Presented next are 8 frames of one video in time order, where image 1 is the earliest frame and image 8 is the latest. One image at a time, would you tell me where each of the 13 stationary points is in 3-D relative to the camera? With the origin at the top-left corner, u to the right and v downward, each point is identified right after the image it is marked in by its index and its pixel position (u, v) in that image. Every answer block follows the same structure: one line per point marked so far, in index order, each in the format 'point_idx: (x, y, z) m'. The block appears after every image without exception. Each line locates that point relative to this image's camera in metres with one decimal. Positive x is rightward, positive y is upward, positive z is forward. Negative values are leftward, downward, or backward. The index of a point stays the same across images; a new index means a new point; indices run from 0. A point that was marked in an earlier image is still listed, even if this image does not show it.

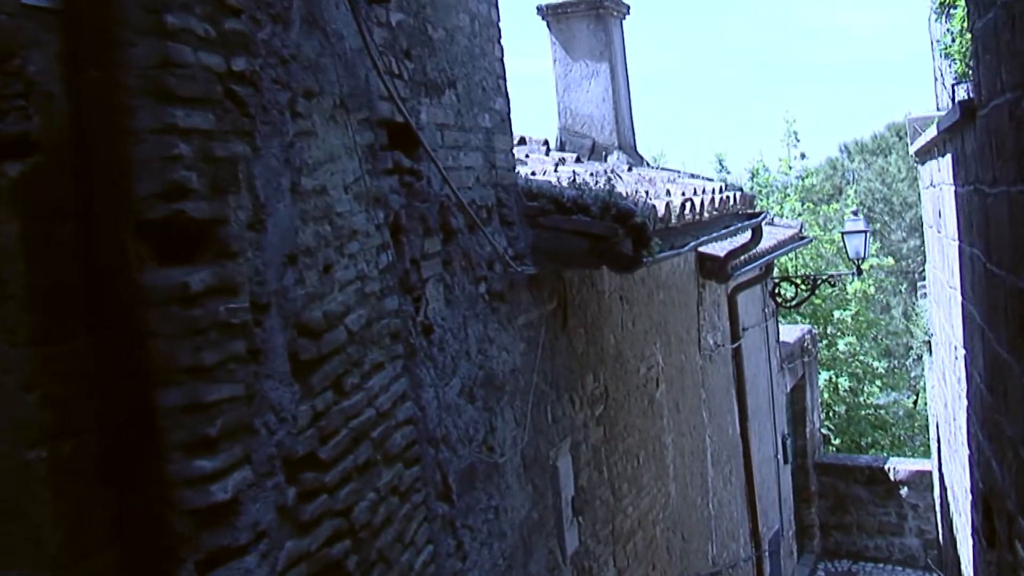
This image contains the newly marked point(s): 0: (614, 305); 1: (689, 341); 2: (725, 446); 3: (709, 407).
0: (+0.3, 0.0, +4.1) m
1: (+0.6, -0.2, +5.5) m
2: (+0.8, -0.6, +6.3) m
3: (+0.7, -0.4, +6.0) m
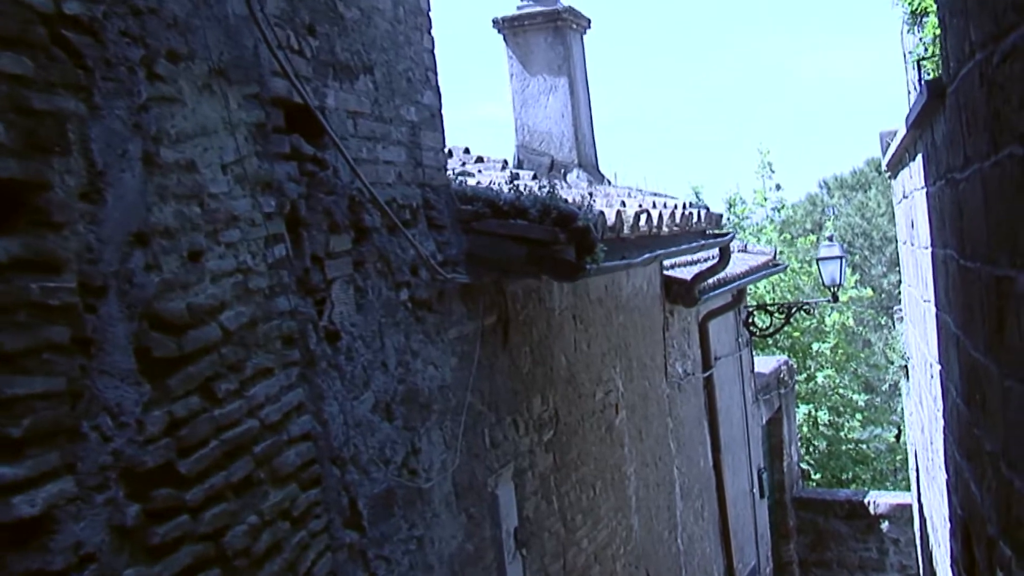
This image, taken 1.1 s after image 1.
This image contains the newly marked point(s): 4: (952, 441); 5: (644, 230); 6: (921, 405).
0: (+0.1, -0.1, +3.9) m
1: (+0.5, -0.3, +5.2) m
2: (+0.7, -0.7, +6.0) m
3: (+0.6, -0.5, +5.7) m
4: (+0.8, -0.3, +3.1) m
5: (+0.3, +0.1, +3.9) m
6: (+1.1, -0.3, +4.4) m
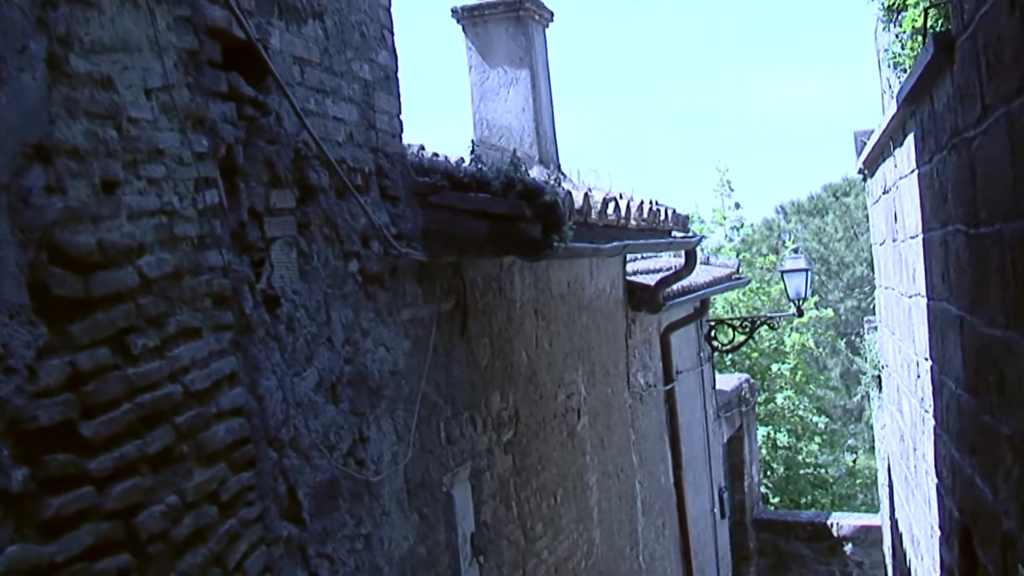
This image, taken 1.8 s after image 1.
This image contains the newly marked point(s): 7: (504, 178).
0: (0.0, -0.1, +3.6) m
1: (+0.3, -0.3, +4.9) m
2: (+0.5, -0.7, +5.8) m
3: (+0.4, -0.5, +5.4) m
4: (+0.8, -0.3, +2.9) m
5: (+0.2, +0.2, +3.6) m
6: (+1.0, -0.3, +4.2) m
7: (0.0, +0.2, +2.8) m
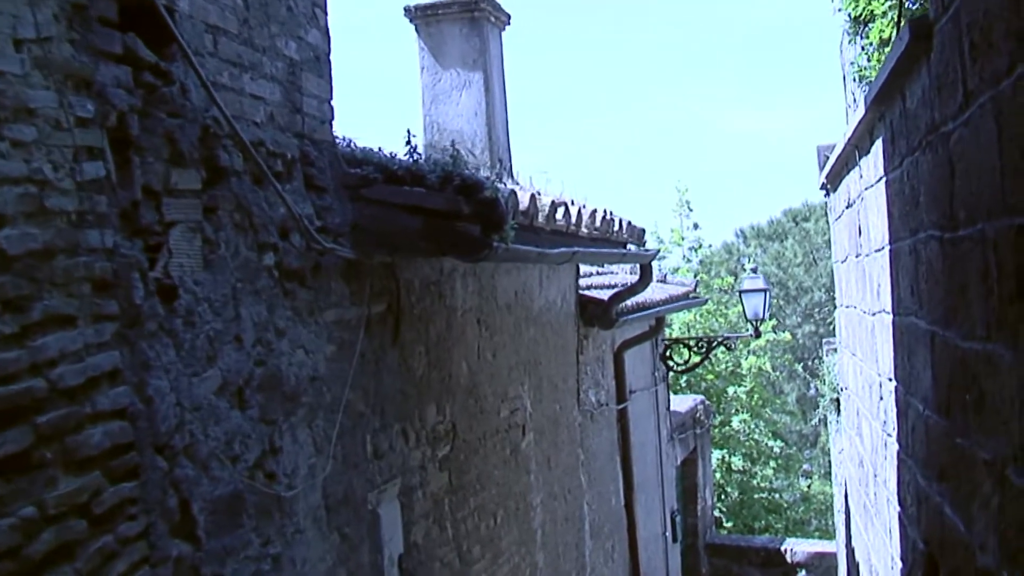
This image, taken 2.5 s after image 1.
0: (-0.1, -0.1, +3.4) m
1: (+0.2, -0.3, +4.7) m
2: (+0.3, -0.8, +5.6) m
3: (+0.2, -0.6, +5.2) m
4: (+0.7, -0.3, +2.7) m
5: (+0.1, +0.1, +3.4) m
6: (+0.9, -0.4, +4.0) m
7: (-0.1, +0.2, +2.5) m
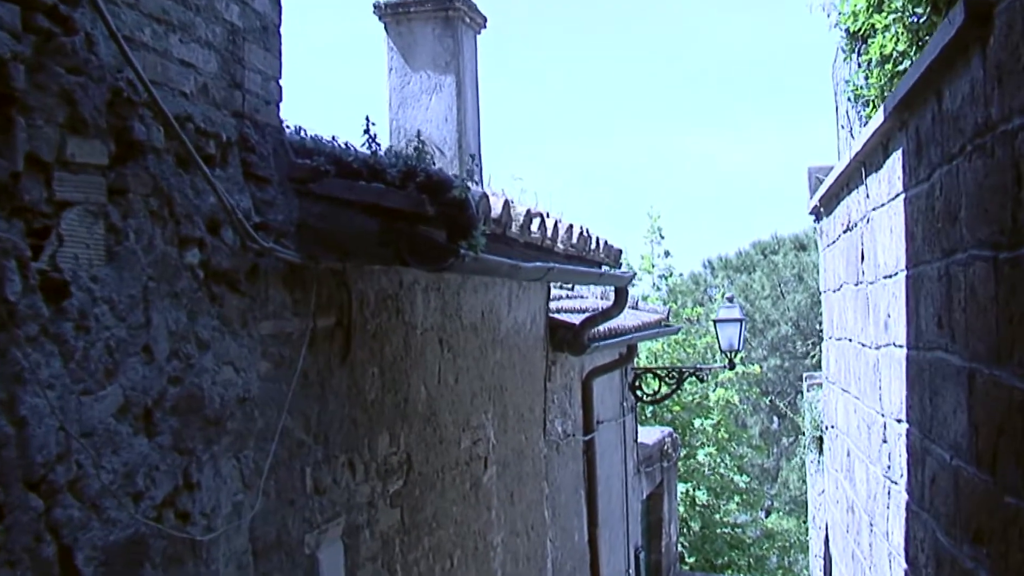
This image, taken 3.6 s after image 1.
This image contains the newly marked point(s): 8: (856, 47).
0: (-0.2, -0.1, +3.1) m
1: (+0.1, -0.4, +4.4) m
2: (+0.2, -0.9, +5.2) m
3: (+0.1, -0.7, +4.9) m
4: (+0.6, -0.3, +2.3) m
5: (0.0, +0.1, +3.1) m
6: (+0.8, -0.4, +3.6) m
7: (-0.1, +0.2, +2.2) m
8: (+1.0, +0.7, +4.7) m
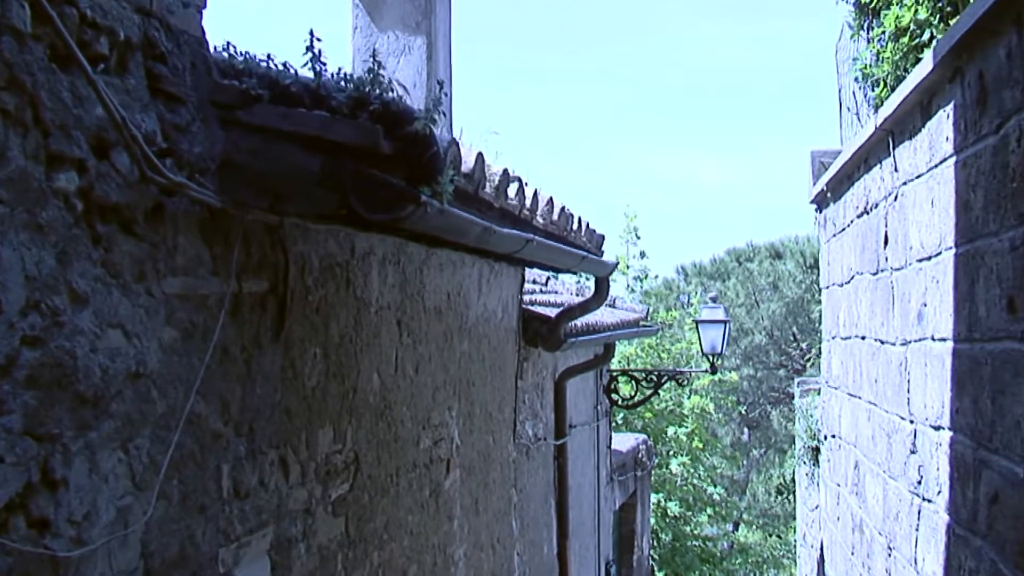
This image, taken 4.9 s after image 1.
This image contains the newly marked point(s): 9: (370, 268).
0: (-0.2, -0.1, +2.6) m
1: (0.0, -0.3, +4.0) m
2: (+0.1, -0.8, +4.8) m
3: (0.0, -0.6, +4.4) m
4: (+0.6, -0.3, +1.9) m
5: (0.0, +0.1, +2.7) m
6: (+0.7, -0.4, +3.2) m
7: (-0.2, +0.2, +1.8) m
8: (+0.9, +0.7, +4.3) m
9: (-0.2, 0.0, +2.5) m
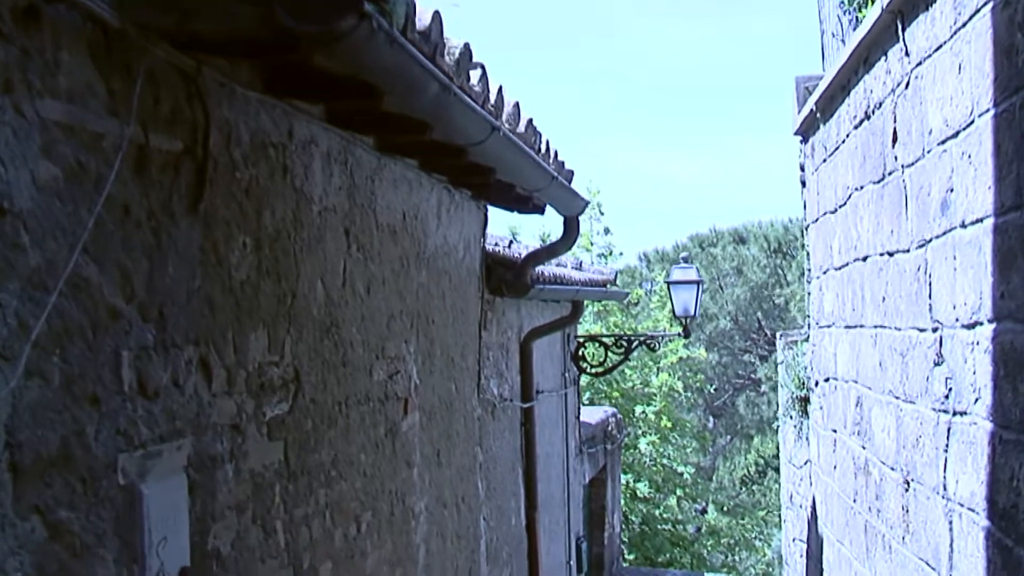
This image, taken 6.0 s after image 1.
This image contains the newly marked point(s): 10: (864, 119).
0: (-0.3, +0.1, +2.3) m
1: (-0.1, -0.2, +3.6) m
2: (0.0, -0.7, +4.4) m
3: (-0.1, -0.5, +4.1) m
4: (+0.5, -0.2, +1.6) m
5: (0.0, +0.3, +2.3) m
6: (+0.6, -0.3, +2.9) m
7: (-0.2, +0.4, +1.4) m
8: (+0.8, +0.9, +3.9) m
9: (-0.3, +0.2, +2.2) m
10: (+0.6, +0.3, +2.9) m
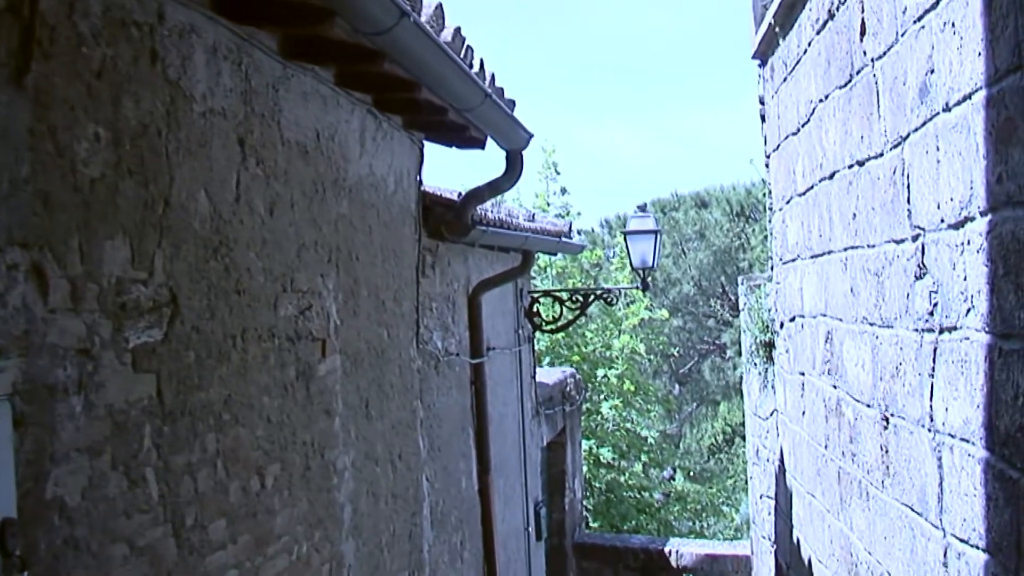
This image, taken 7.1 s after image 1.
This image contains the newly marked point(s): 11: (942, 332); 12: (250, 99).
0: (-0.4, +0.2, +2.0) m
1: (-0.2, -0.1, +3.3) m
2: (-0.2, -0.6, +4.1) m
3: (-0.2, -0.3, +3.8) m
4: (+0.5, 0.0, +1.3) m
5: (-0.2, +0.4, +2.0) m
6: (+0.5, -0.1, +2.6) m
7: (-0.3, +0.4, +1.1) m
8: (+0.7, +1.0, +3.7) m
9: (-0.4, +0.3, +1.9) m
10: (+0.5, +0.4, +2.6) m
11: (+0.5, 0.0, +1.8) m
12: (-0.3, +0.2, +2.1) m
